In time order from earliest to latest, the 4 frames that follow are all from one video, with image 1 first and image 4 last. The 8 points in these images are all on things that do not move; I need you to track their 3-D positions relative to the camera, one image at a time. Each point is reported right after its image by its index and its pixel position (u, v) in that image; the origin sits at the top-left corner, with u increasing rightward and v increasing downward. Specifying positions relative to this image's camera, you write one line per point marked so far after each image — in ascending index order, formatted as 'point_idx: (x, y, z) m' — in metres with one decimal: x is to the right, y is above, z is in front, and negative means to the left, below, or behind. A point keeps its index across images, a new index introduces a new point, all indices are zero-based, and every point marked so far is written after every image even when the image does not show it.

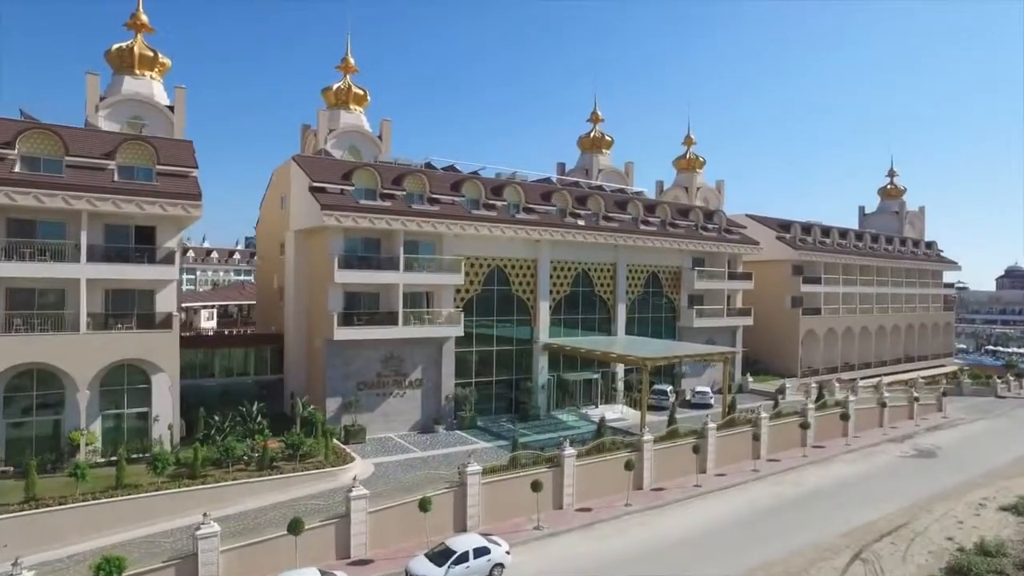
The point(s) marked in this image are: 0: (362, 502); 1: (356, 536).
0: (-4.0, -5.8, +18.2) m
1: (-4.2, -6.7, +18.1) m
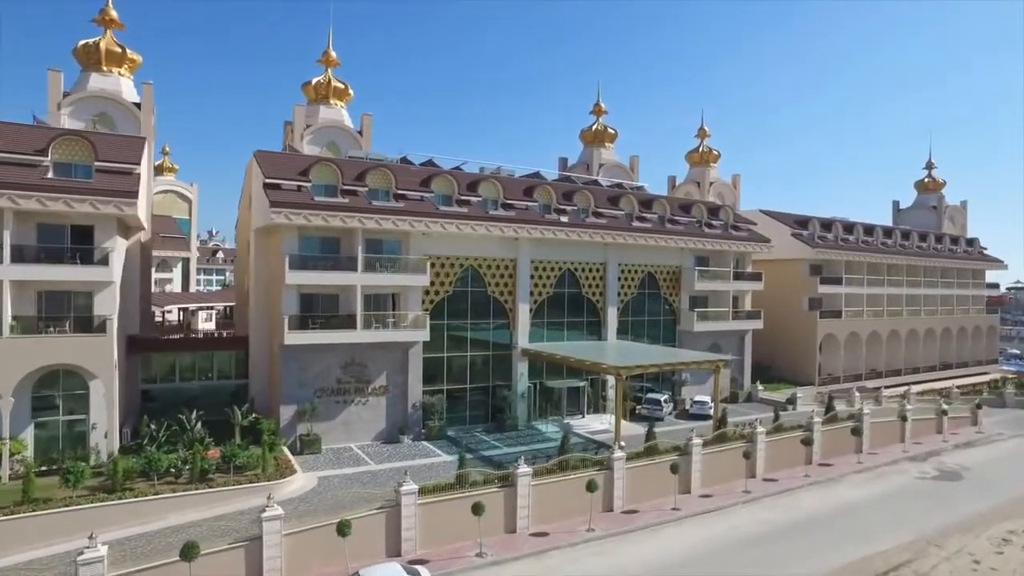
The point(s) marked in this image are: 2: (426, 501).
0: (-5.8, -5.9, +16.7) m
1: (-6.0, -6.7, +16.6) m
2: (-2.4, -6.0, +18.9) m
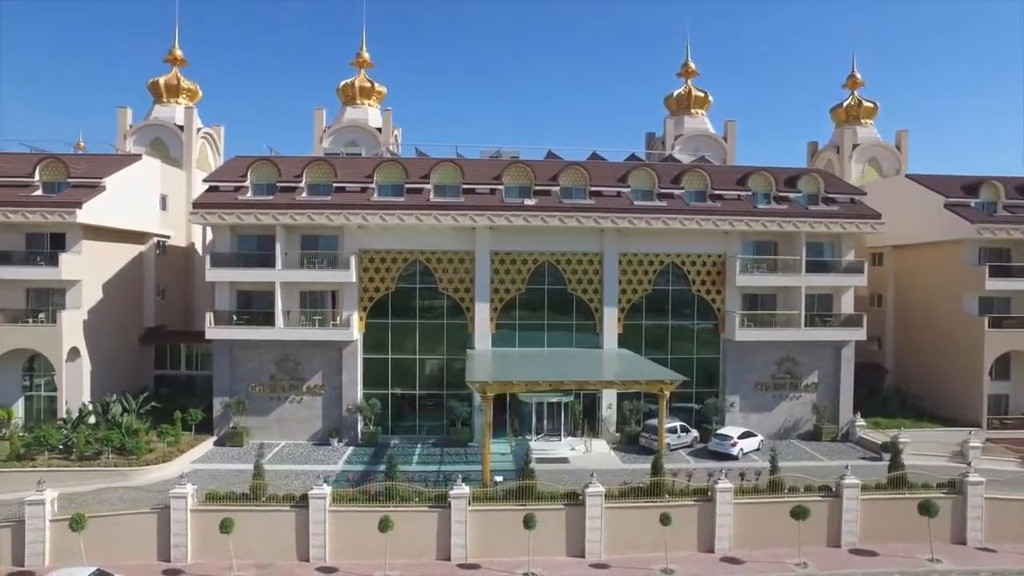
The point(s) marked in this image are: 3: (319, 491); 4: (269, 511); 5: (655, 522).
0: (-12.4, -5.8, +17.5) m
1: (-12.6, -6.6, +17.4) m
2: (-8.3, -5.9, +17.9) m
3: (-5.2, -5.4, +17.9) m
4: (-6.5, -5.9, +17.9) m
5: (+4.0, -6.4, +18.5) m
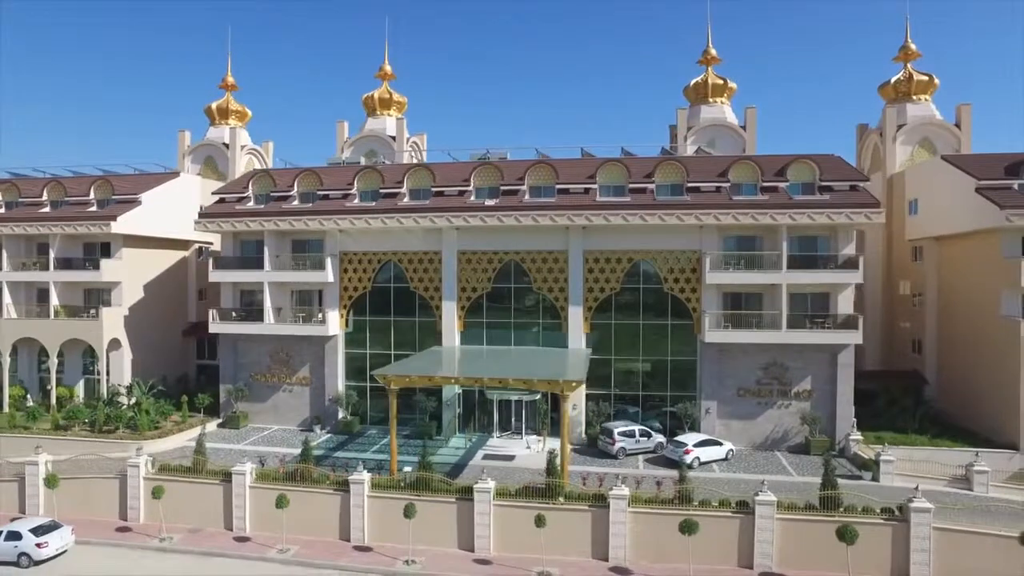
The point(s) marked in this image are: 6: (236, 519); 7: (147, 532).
0: (-15.2, -5.7, +21.1) m
1: (-15.5, -6.6, +21.1) m
2: (-11.2, -5.8, +20.5) m
3: (-8.1, -5.3, +19.7) m
4: (-9.4, -5.9, +20.1) m
5: (+0.9, -6.3, +18.2) m
6: (-8.2, -6.8, +19.8) m
7: (-10.9, -7.3, +20.0) m
